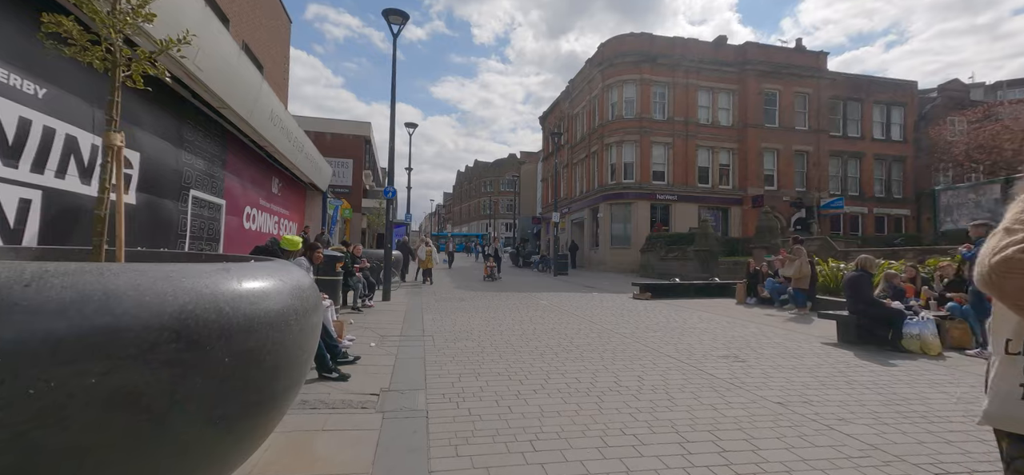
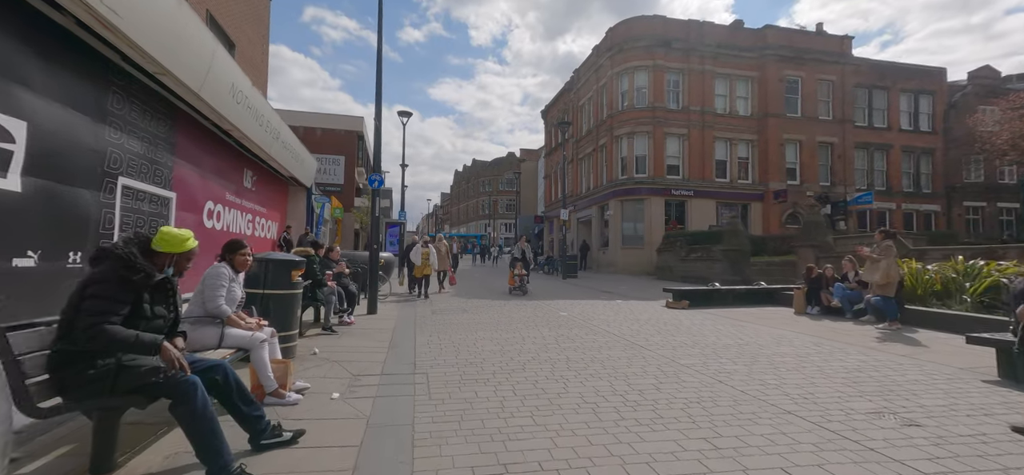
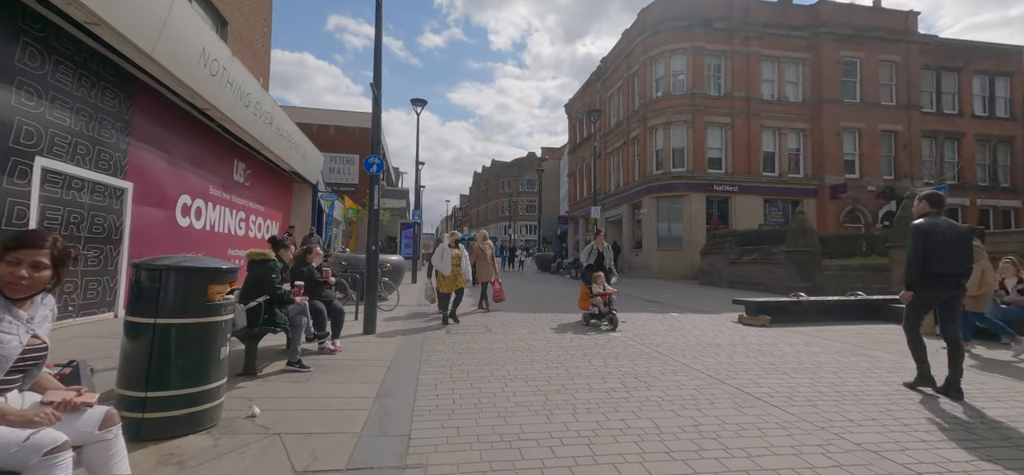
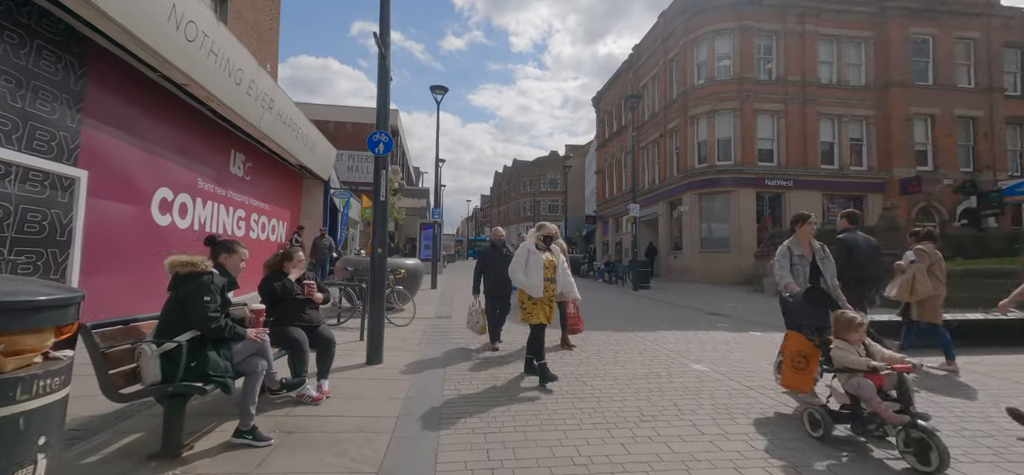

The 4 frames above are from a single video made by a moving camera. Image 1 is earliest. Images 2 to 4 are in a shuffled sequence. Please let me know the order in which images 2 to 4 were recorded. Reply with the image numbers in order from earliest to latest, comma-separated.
2, 3, 4
